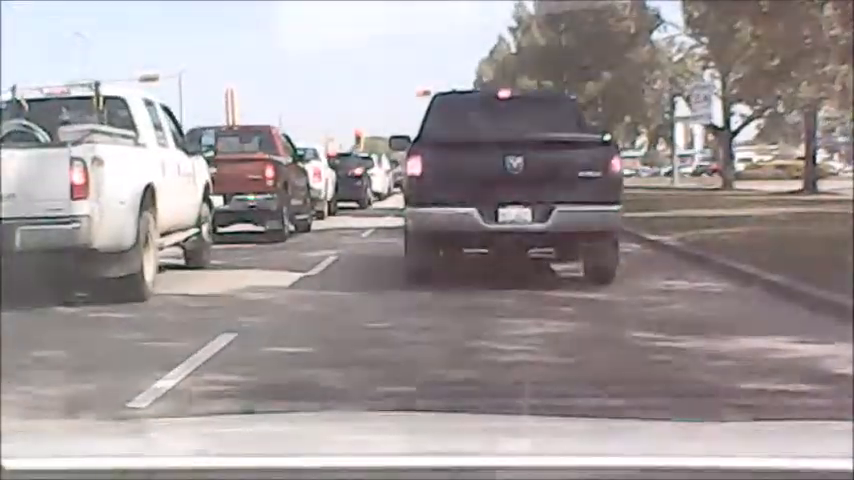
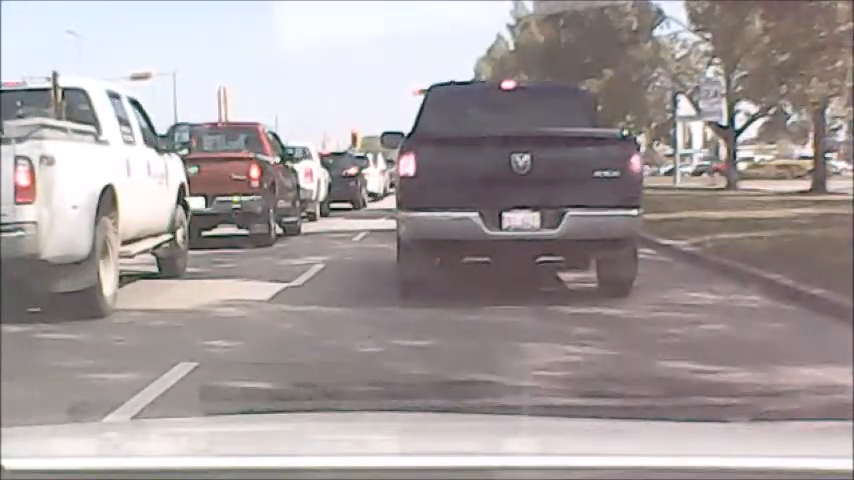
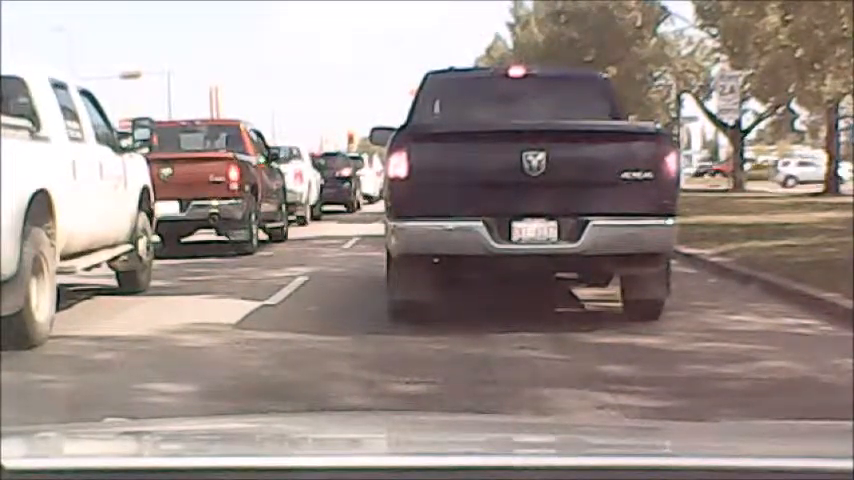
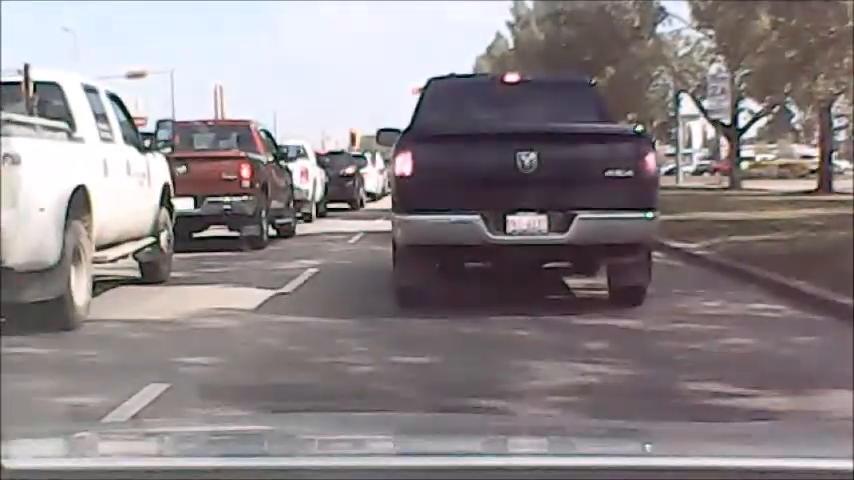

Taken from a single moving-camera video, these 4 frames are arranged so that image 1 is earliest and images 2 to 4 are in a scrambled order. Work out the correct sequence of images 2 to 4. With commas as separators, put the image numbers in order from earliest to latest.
2, 4, 3
